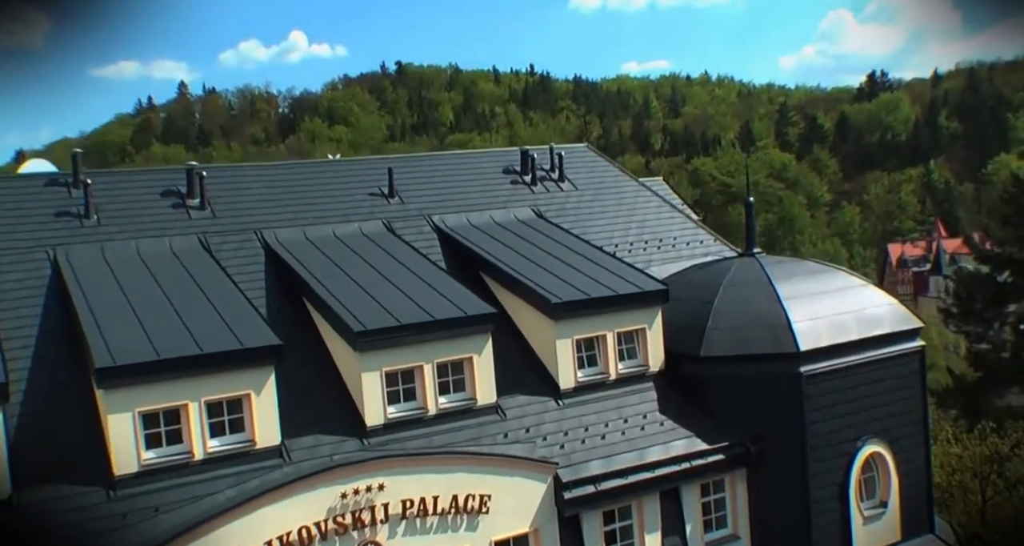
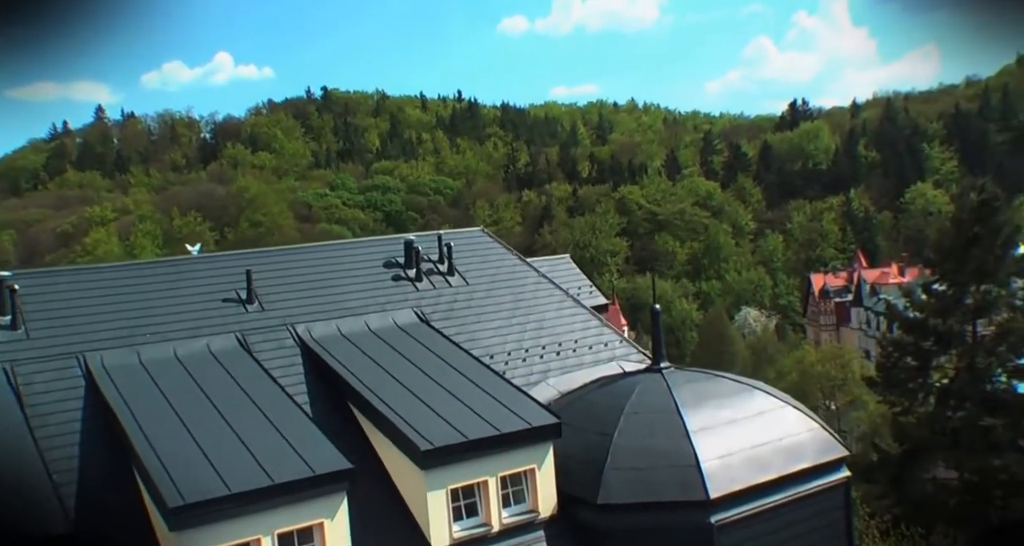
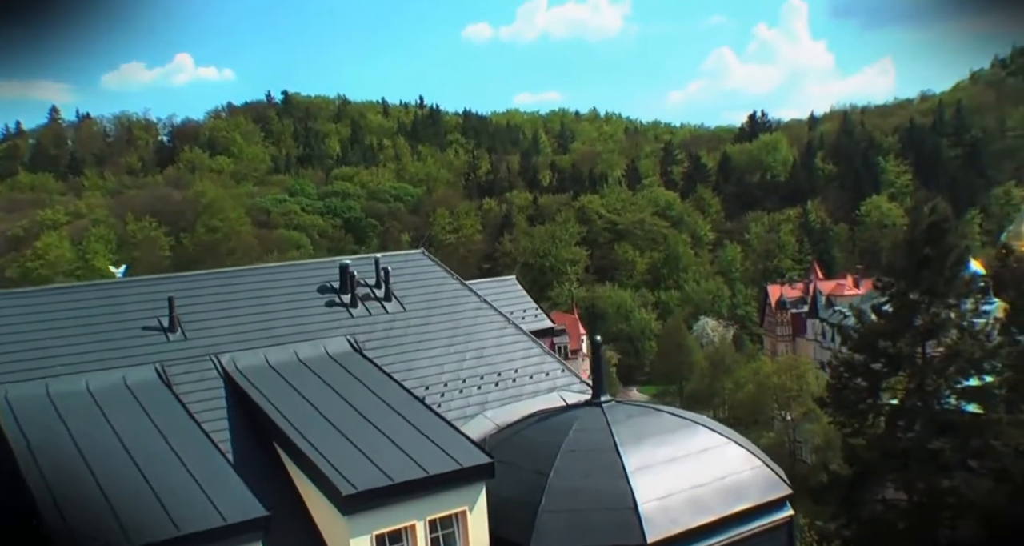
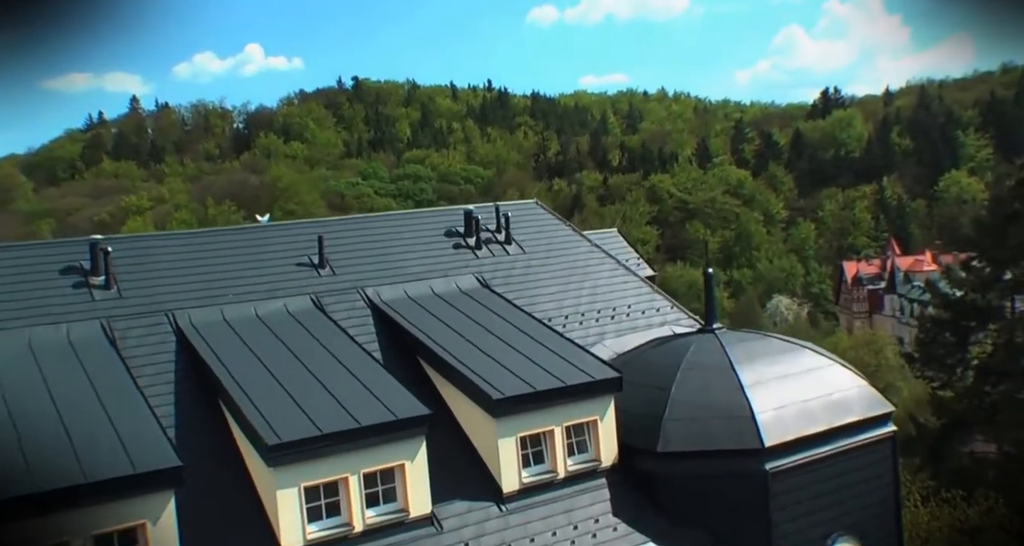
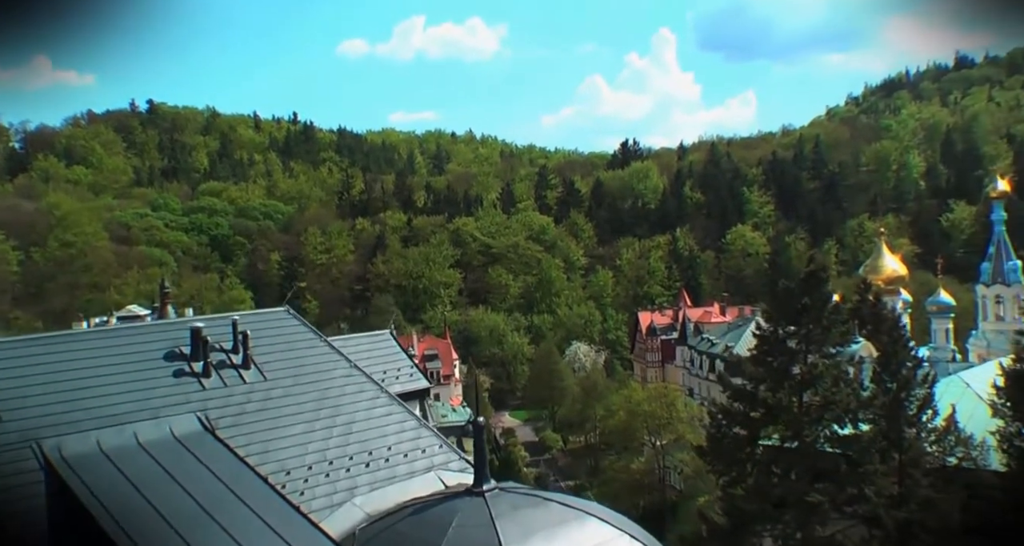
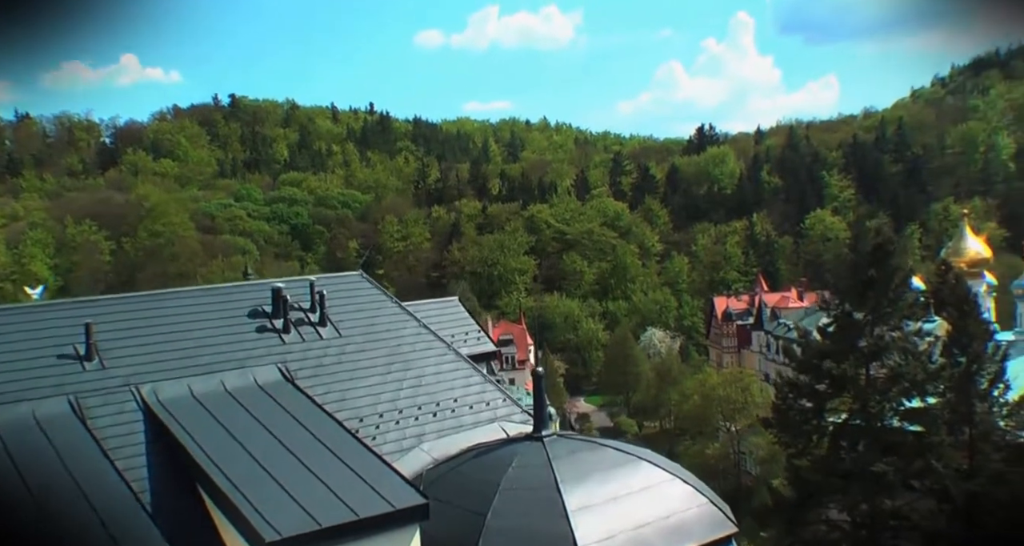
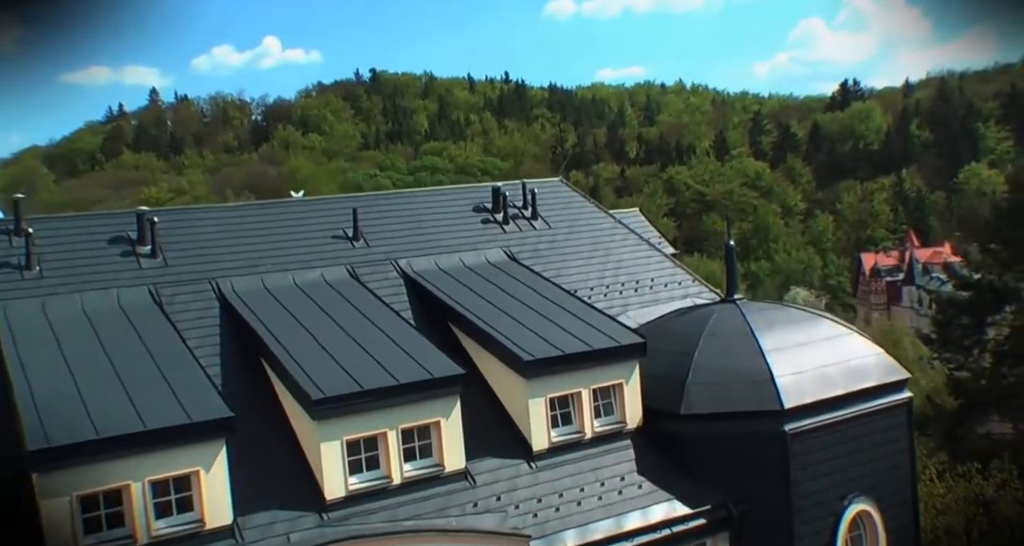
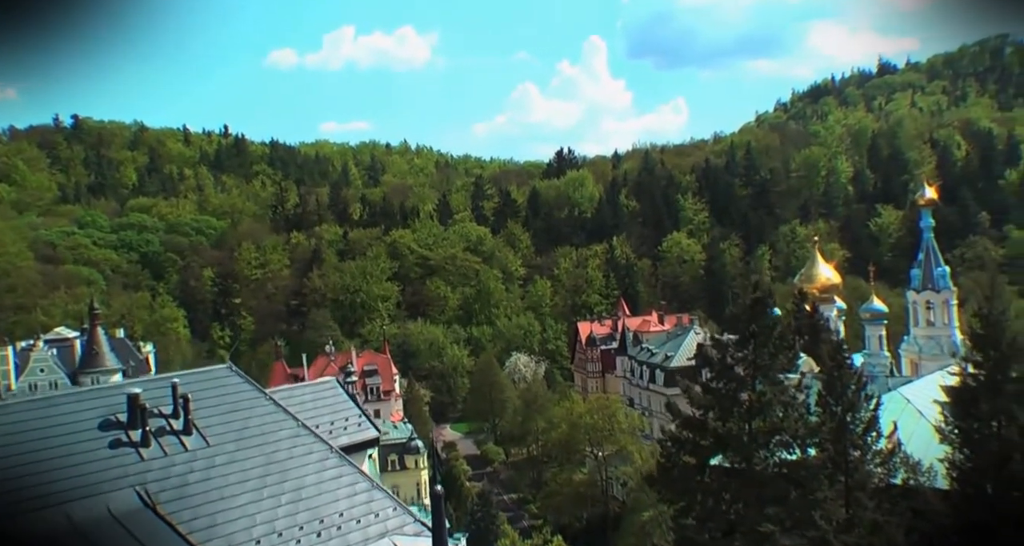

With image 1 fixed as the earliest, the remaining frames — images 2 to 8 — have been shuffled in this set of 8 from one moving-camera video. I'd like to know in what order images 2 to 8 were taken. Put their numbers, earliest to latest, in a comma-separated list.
7, 4, 2, 3, 6, 5, 8
